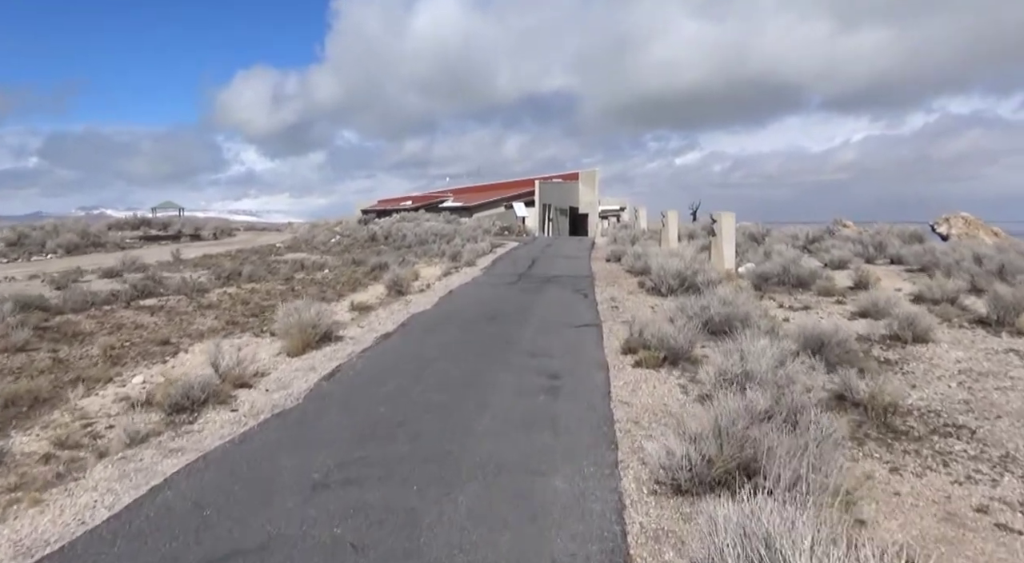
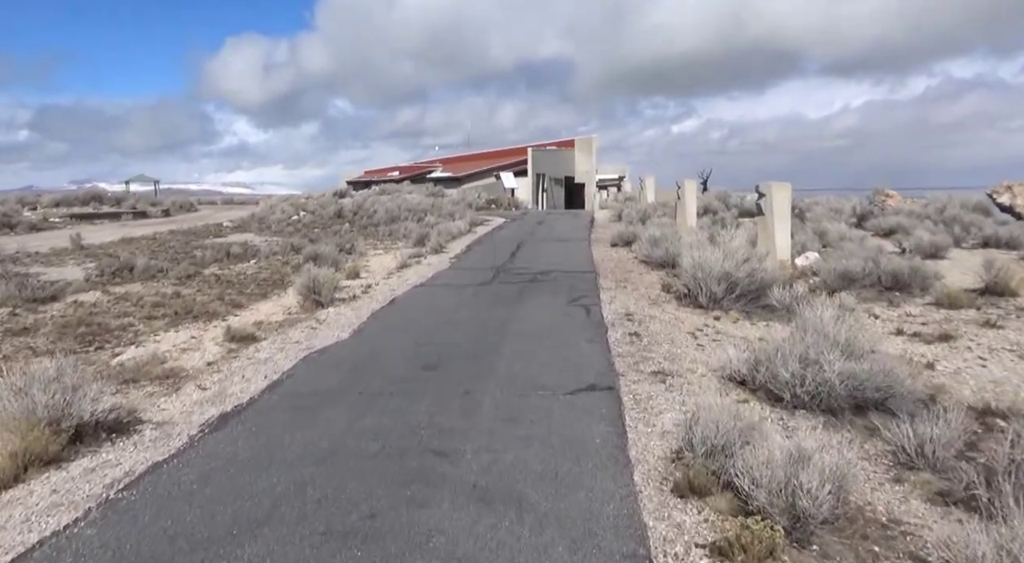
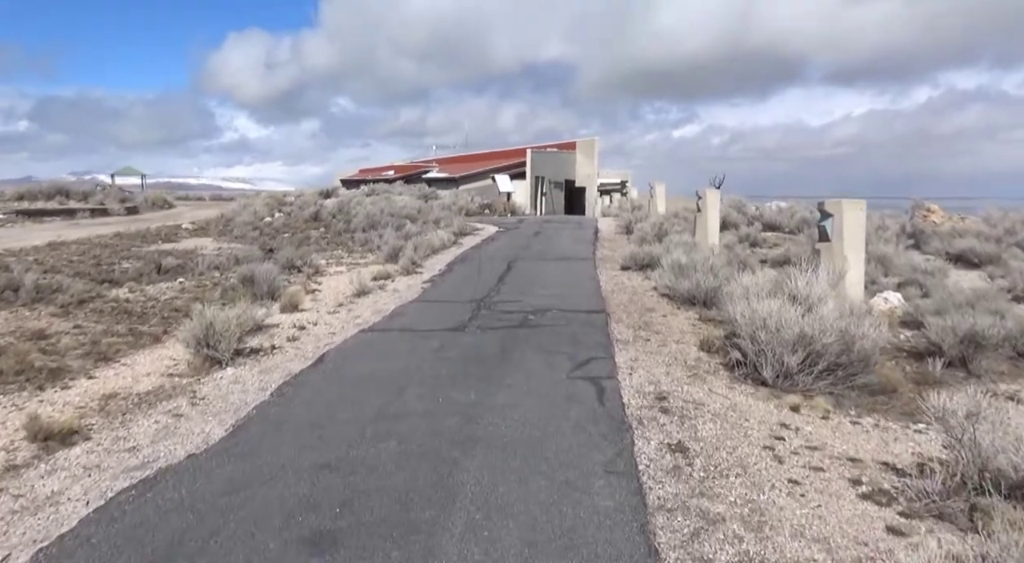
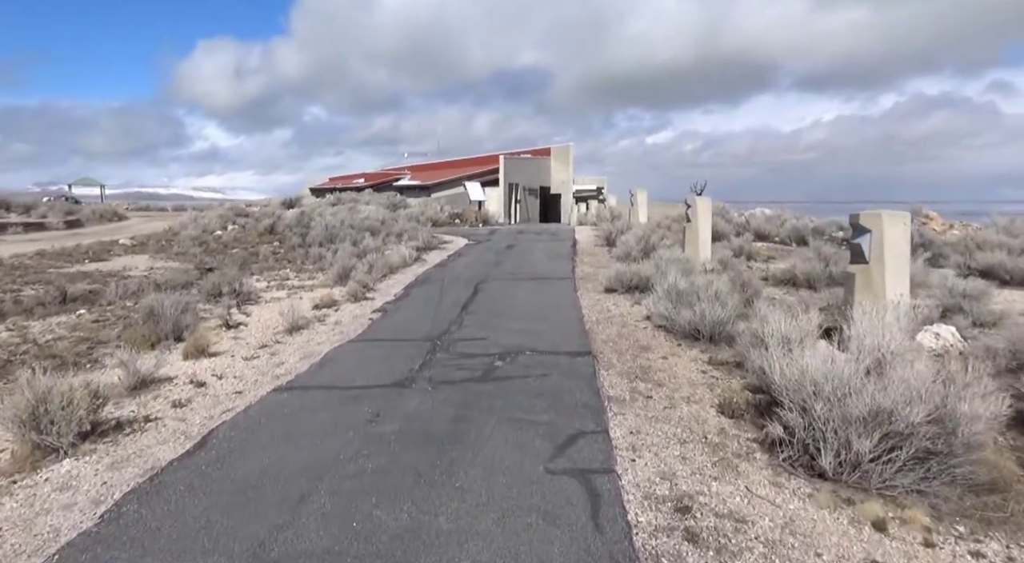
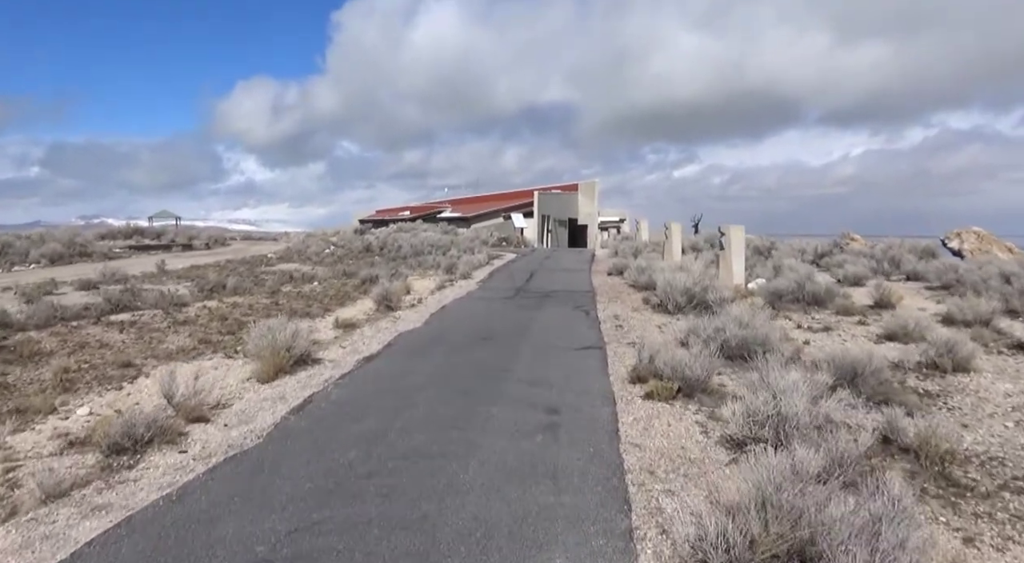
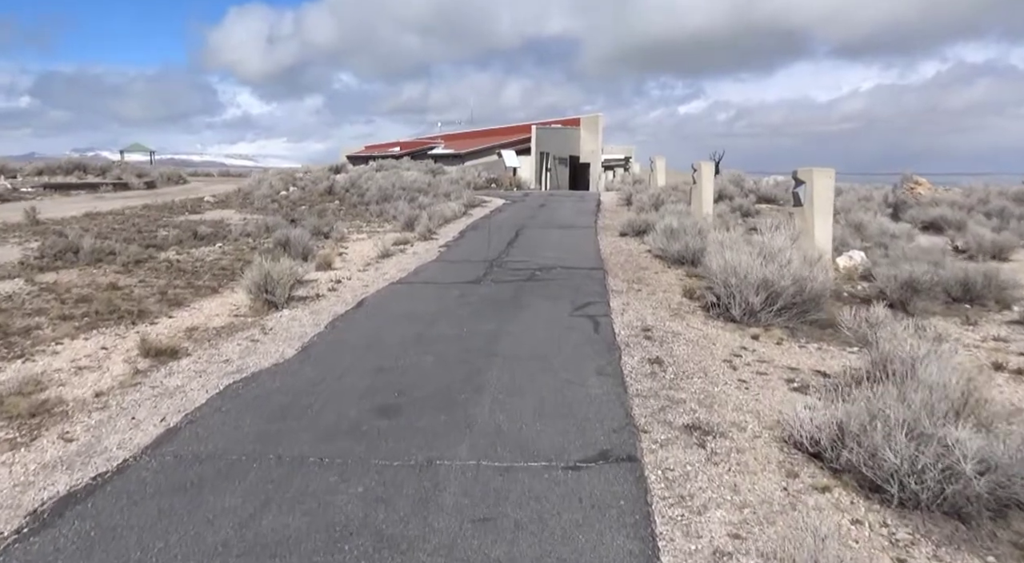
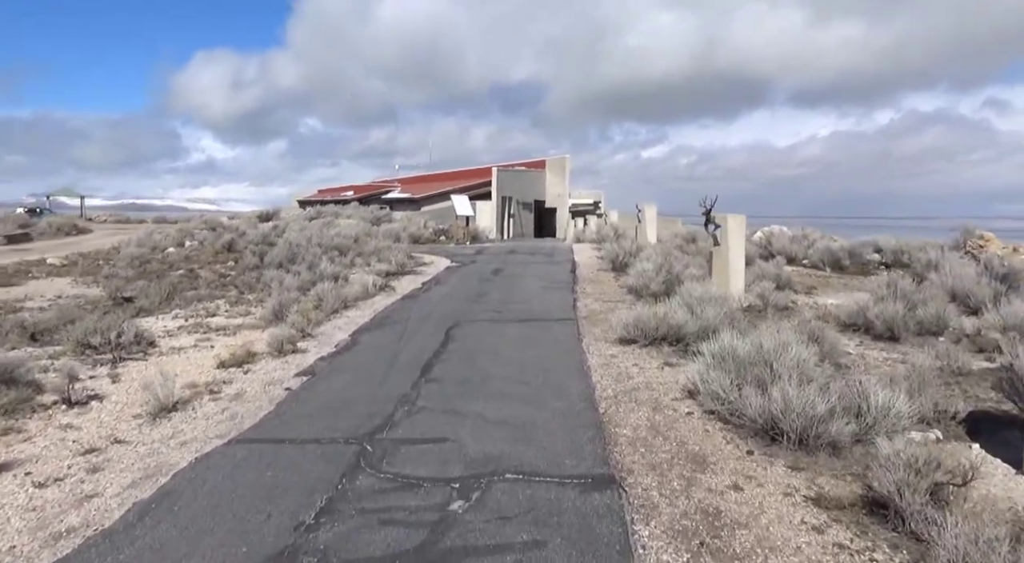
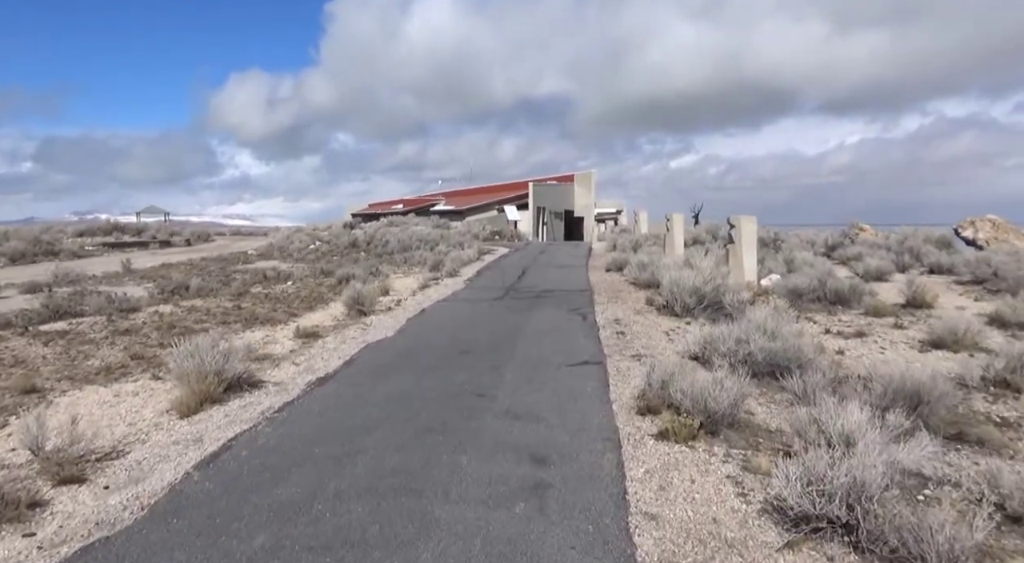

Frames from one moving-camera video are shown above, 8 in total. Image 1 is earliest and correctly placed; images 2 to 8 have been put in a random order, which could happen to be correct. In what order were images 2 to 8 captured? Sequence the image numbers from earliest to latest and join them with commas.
5, 8, 2, 6, 3, 4, 7
